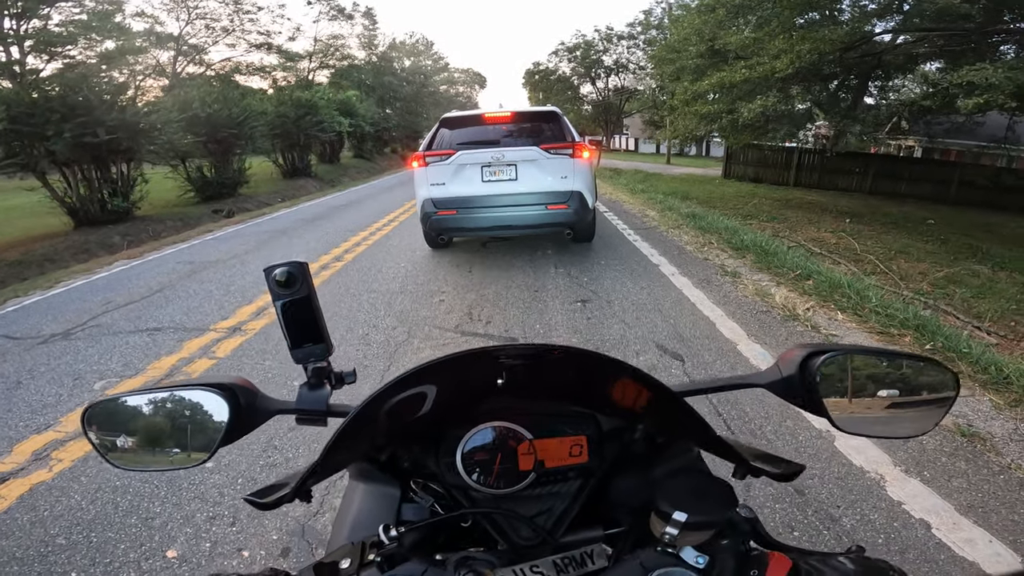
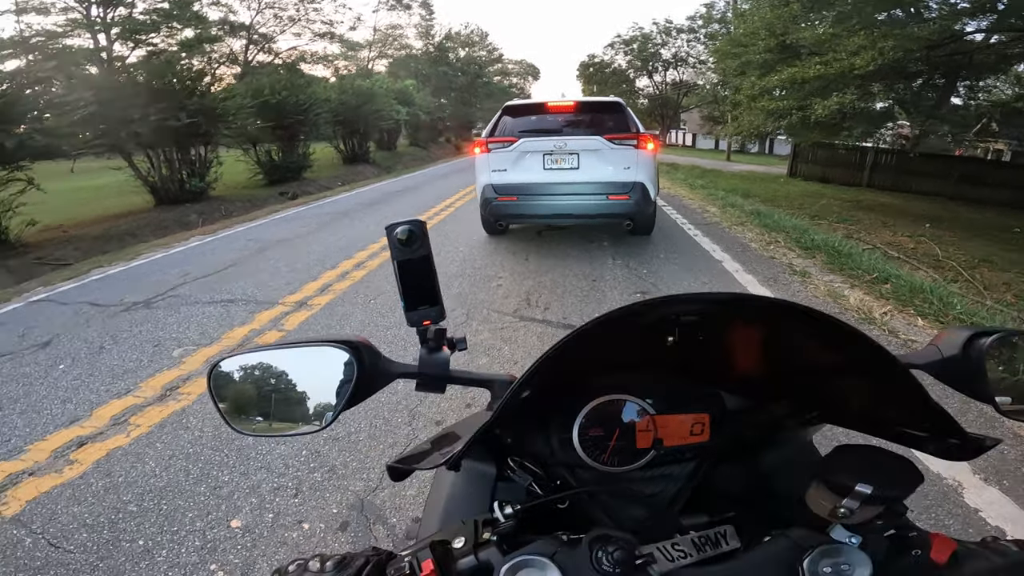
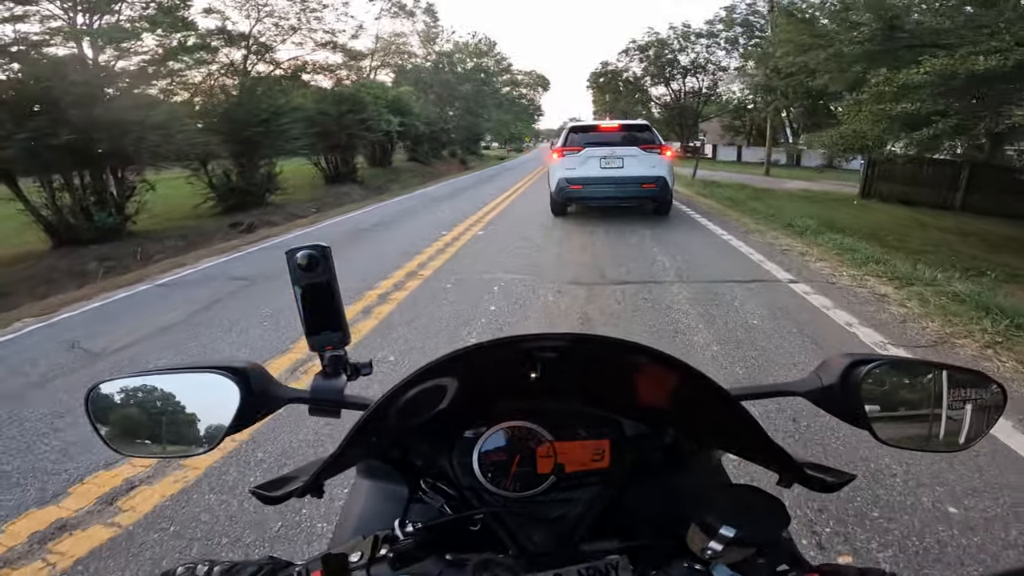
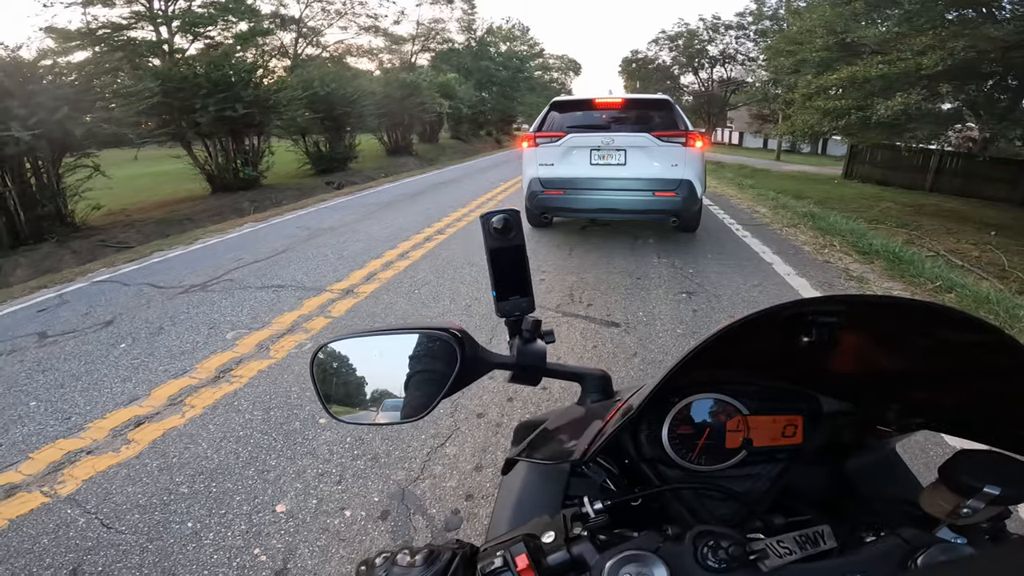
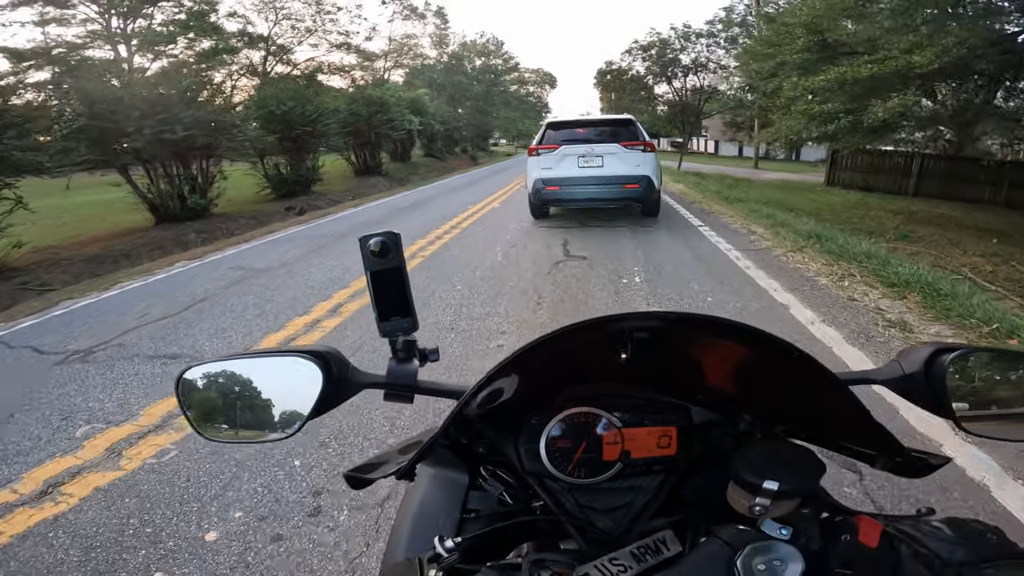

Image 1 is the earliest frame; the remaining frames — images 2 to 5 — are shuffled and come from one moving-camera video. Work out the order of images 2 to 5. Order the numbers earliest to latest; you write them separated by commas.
2, 4, 5, 3
